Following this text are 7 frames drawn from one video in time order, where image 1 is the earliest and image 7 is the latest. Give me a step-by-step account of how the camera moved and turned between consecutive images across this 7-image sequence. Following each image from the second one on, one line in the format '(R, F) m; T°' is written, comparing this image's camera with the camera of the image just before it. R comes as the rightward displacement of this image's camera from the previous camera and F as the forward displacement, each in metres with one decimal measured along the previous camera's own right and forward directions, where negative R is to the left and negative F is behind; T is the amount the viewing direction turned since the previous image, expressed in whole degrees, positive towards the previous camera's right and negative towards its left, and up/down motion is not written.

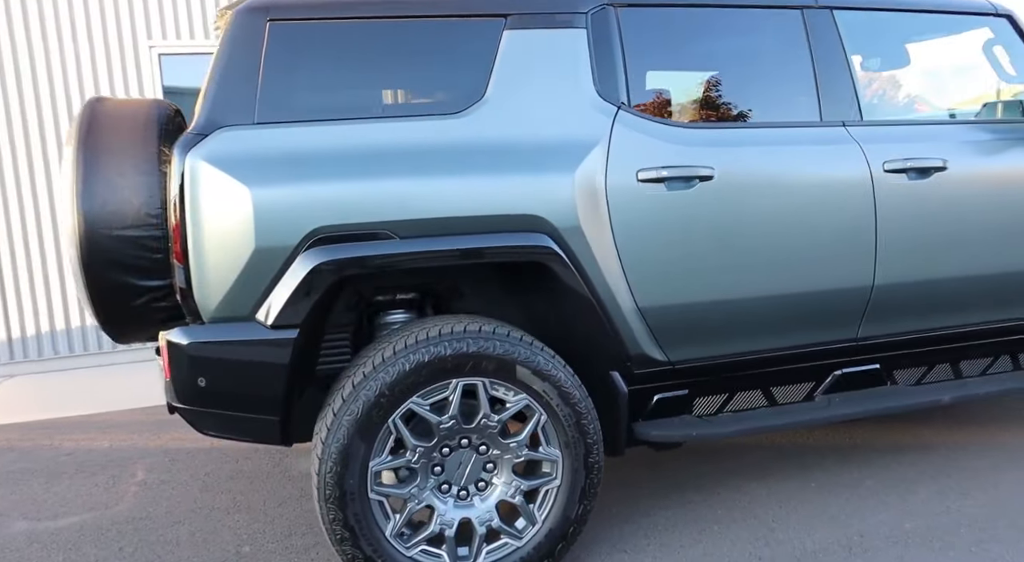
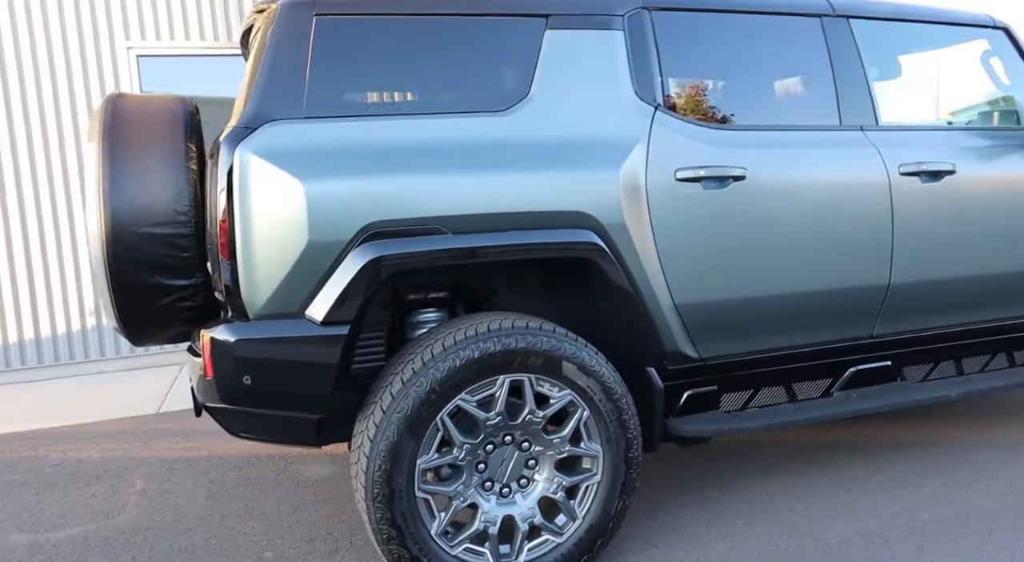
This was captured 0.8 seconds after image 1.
(-0.3, 0.0) m; +4°
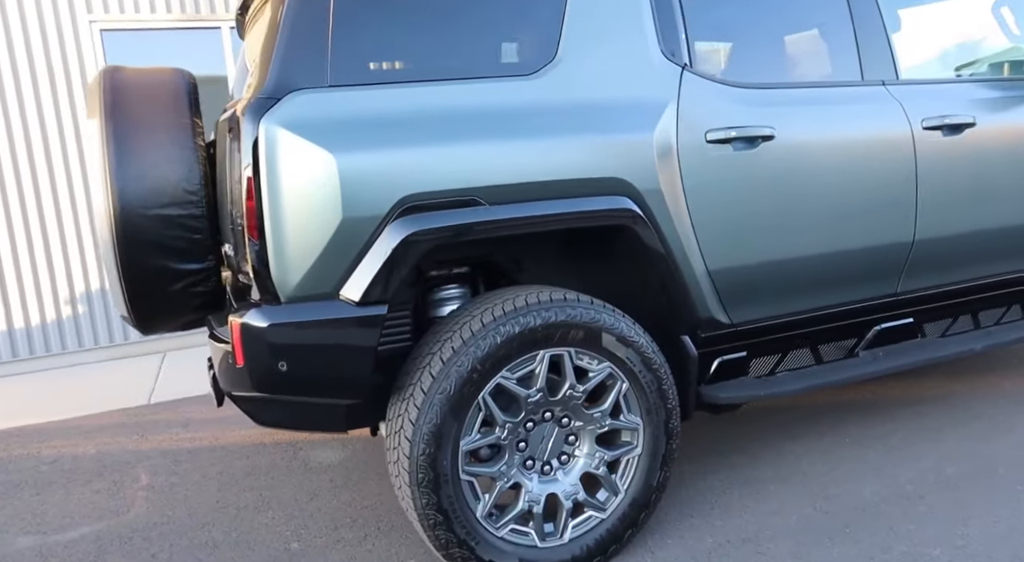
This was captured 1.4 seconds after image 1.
(-0.2, +0.1) m; +3°
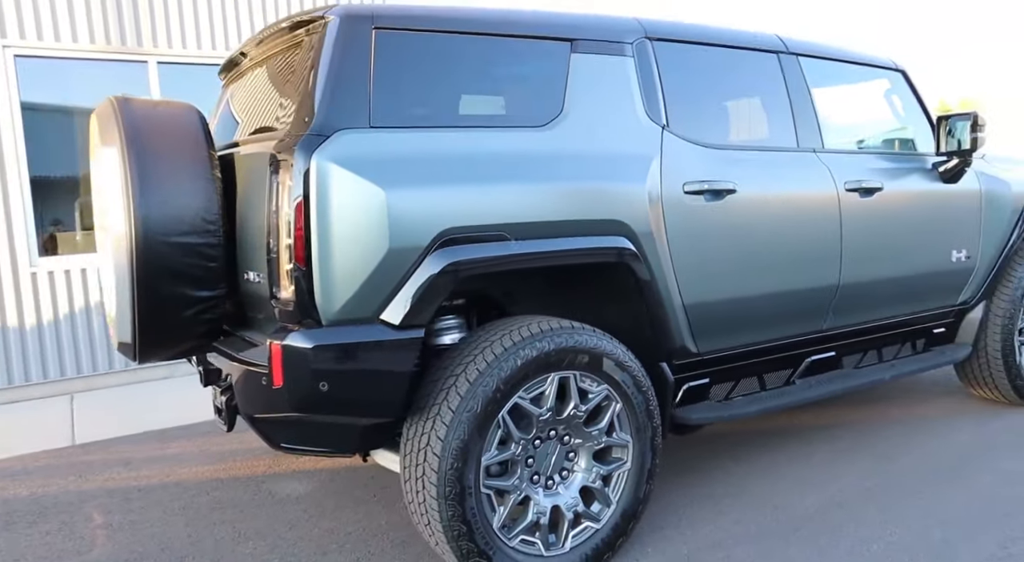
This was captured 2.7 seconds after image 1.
(-0.5, -0.2) m; +10°
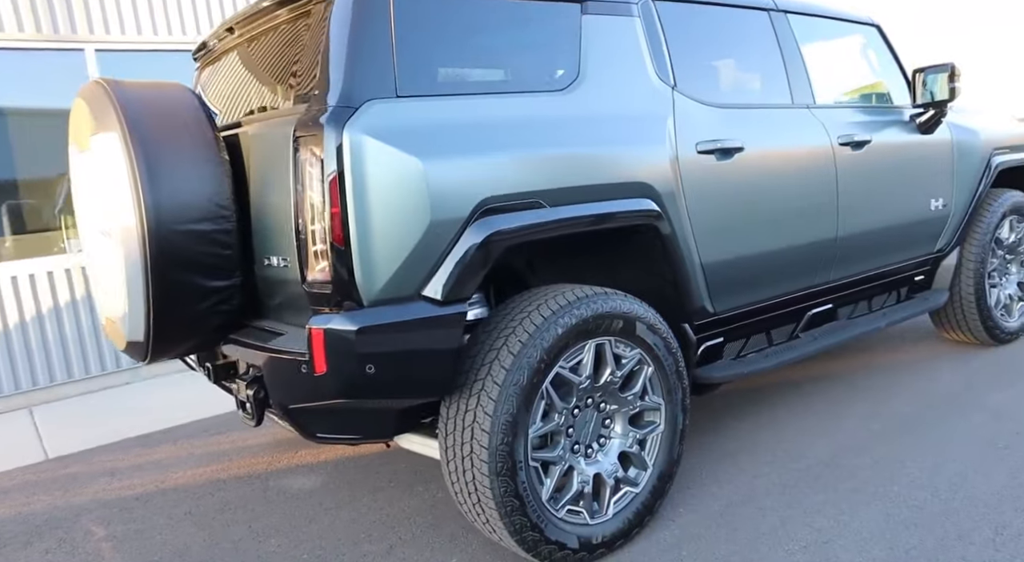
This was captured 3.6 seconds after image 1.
(-0.3, +0.1) m; +5°
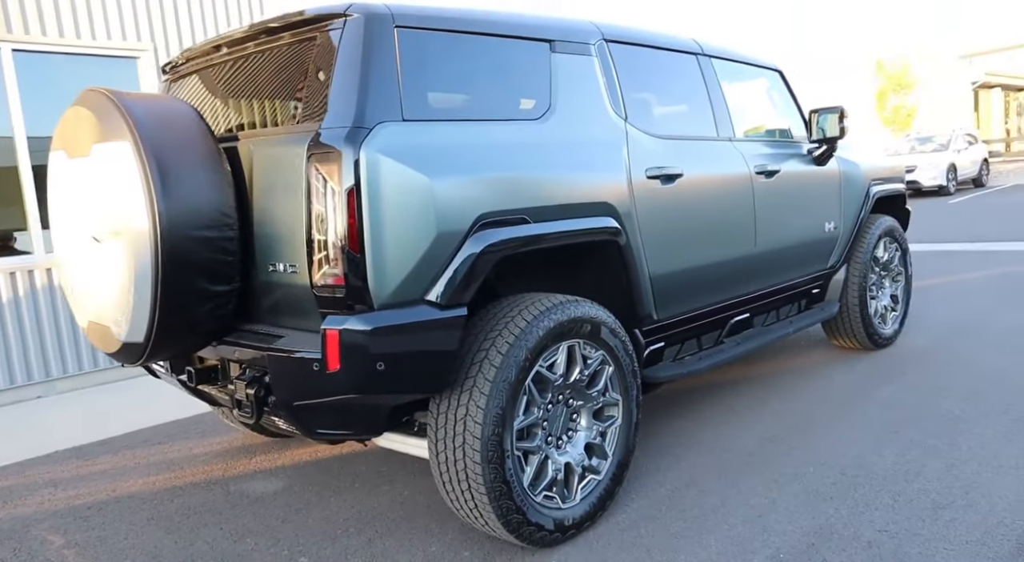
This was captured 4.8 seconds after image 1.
(-0.4, -0.3) m; +9°
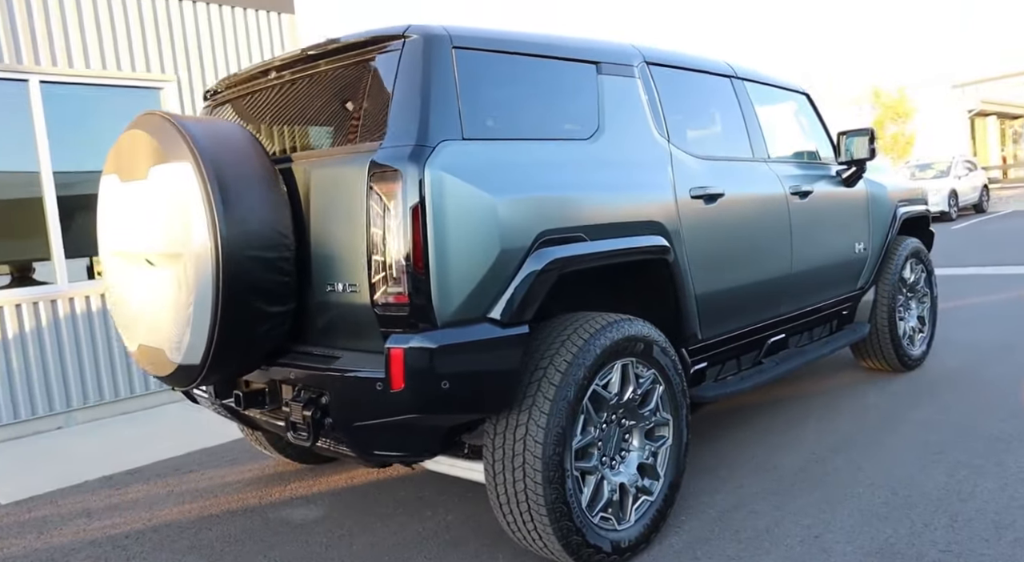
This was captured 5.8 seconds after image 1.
(-0.2, 0.0) m; 0°
